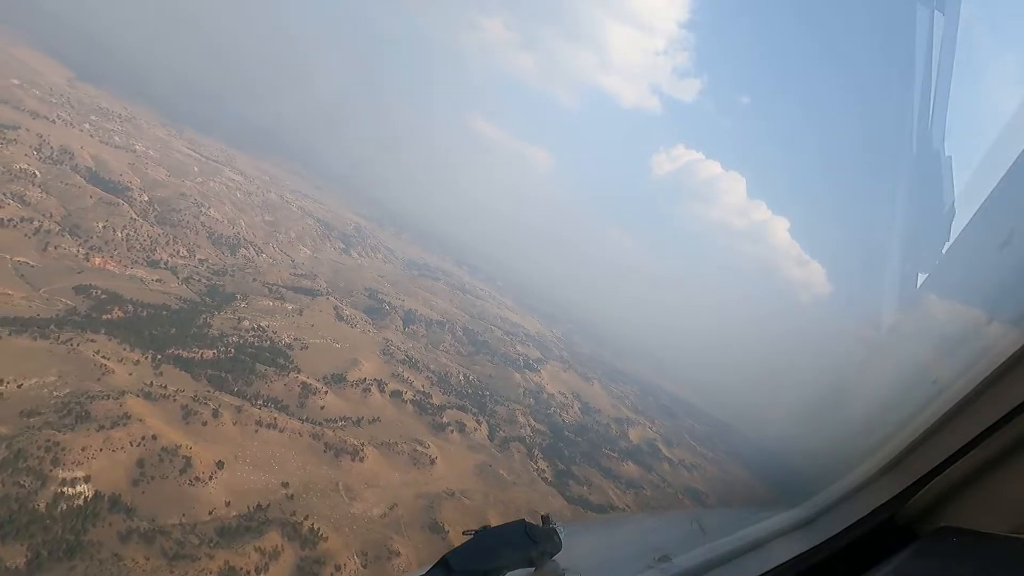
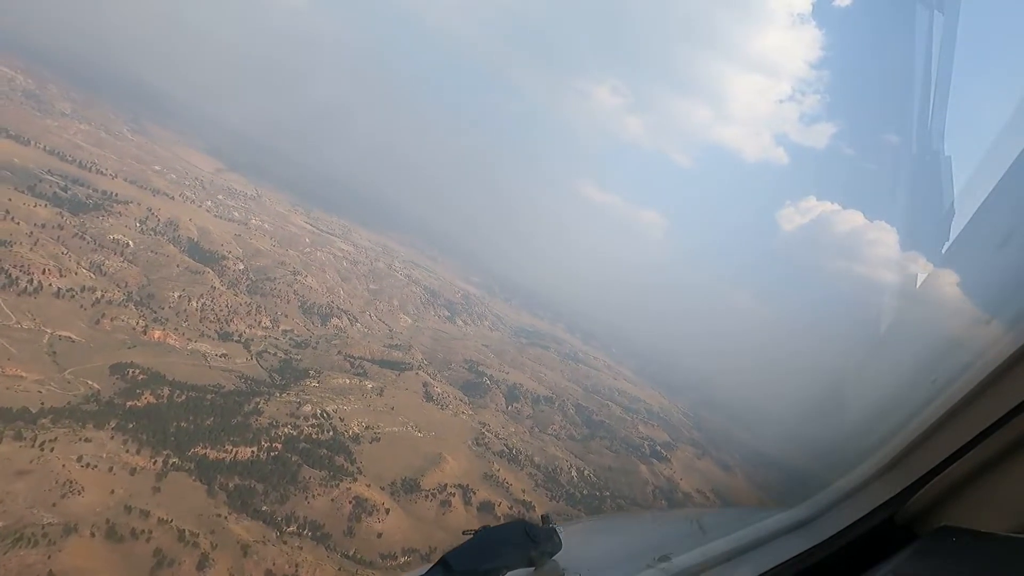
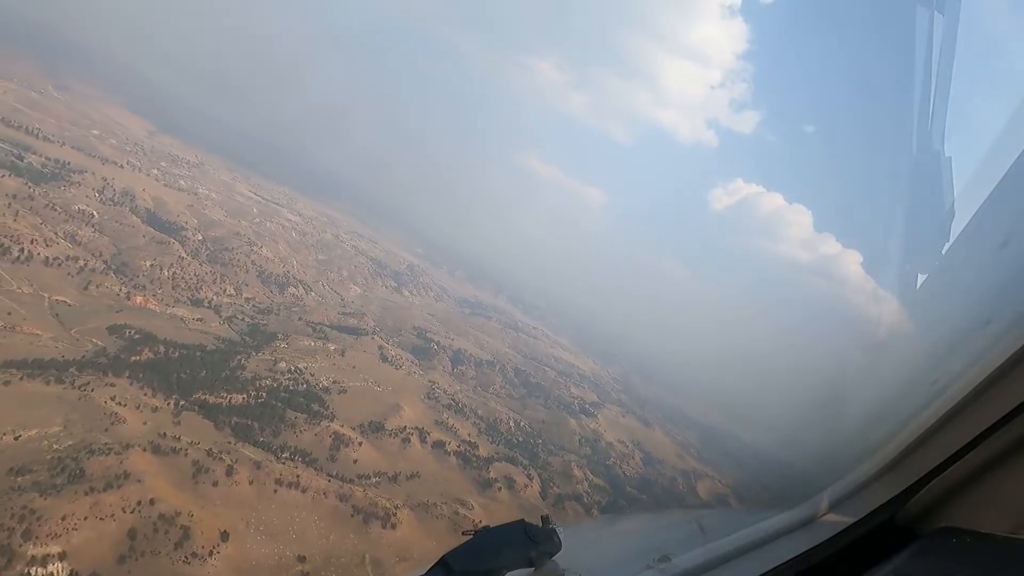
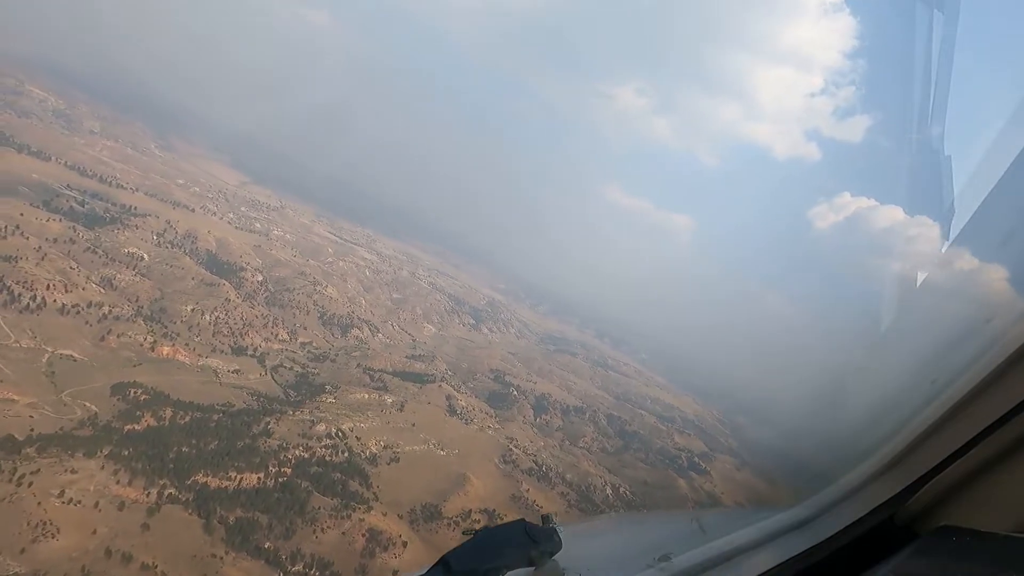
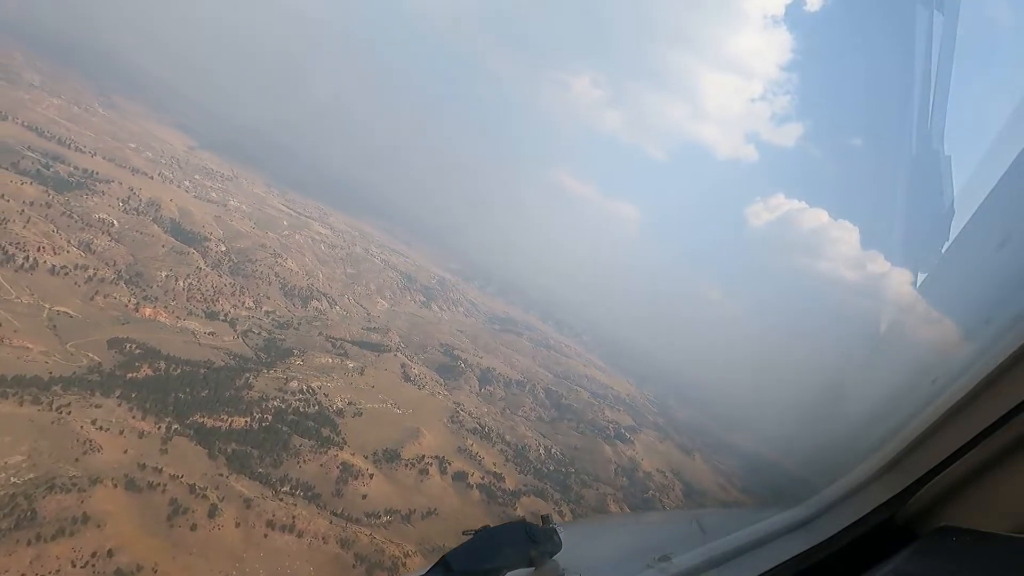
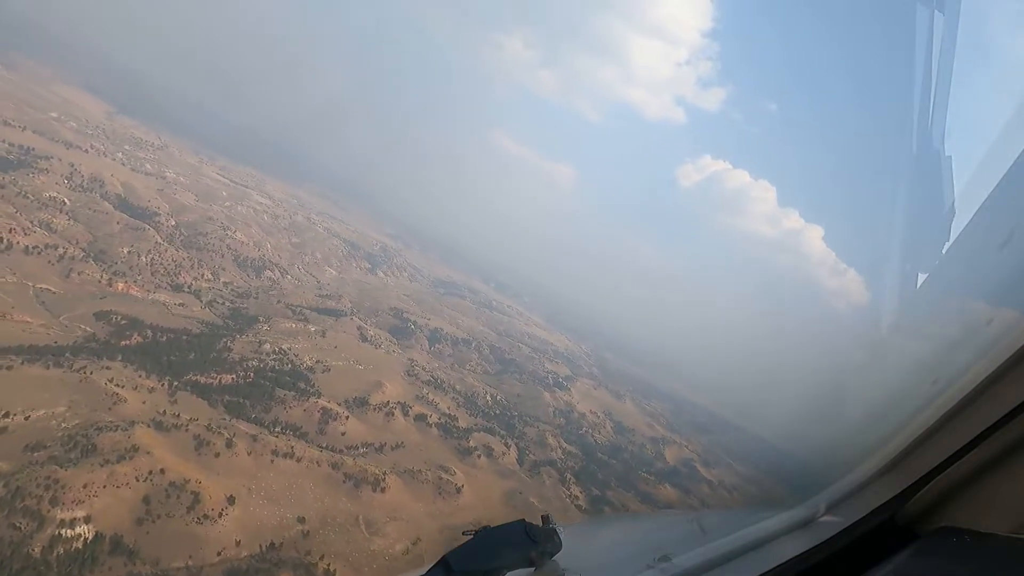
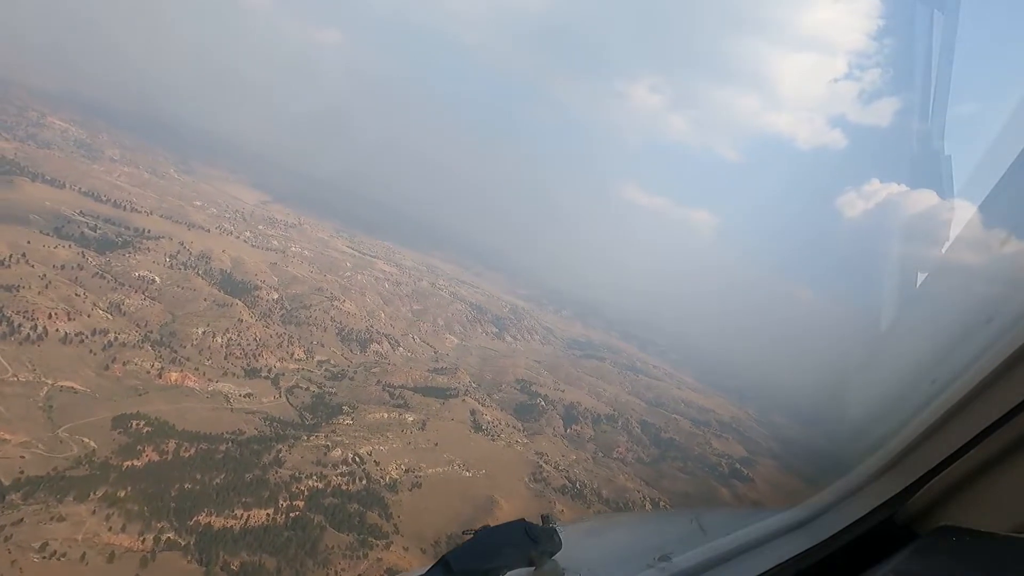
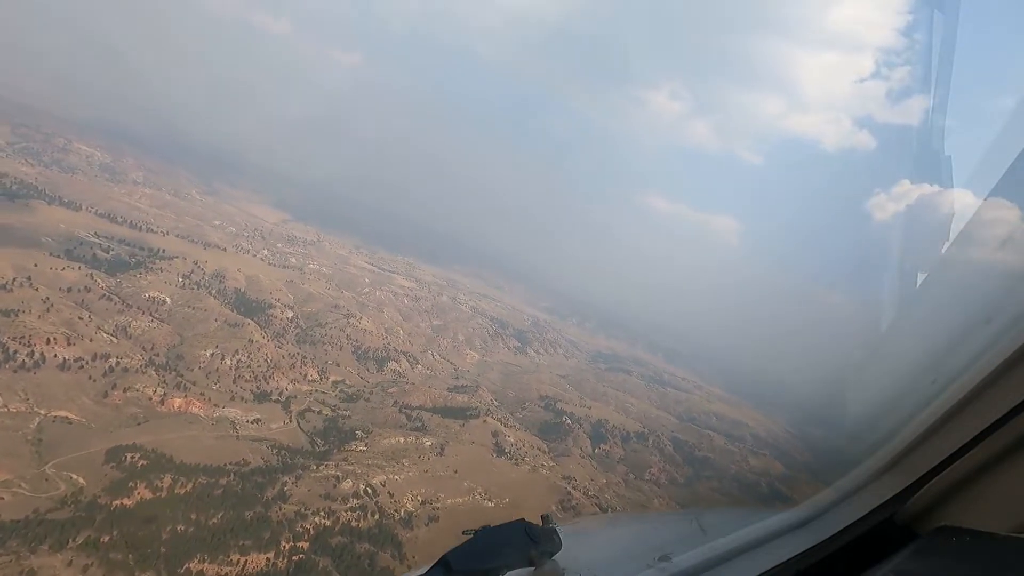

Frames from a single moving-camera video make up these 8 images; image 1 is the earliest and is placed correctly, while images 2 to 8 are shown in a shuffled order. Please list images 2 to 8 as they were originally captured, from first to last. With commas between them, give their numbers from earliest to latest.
6, 3, 5, 2, 4, 7, 8
